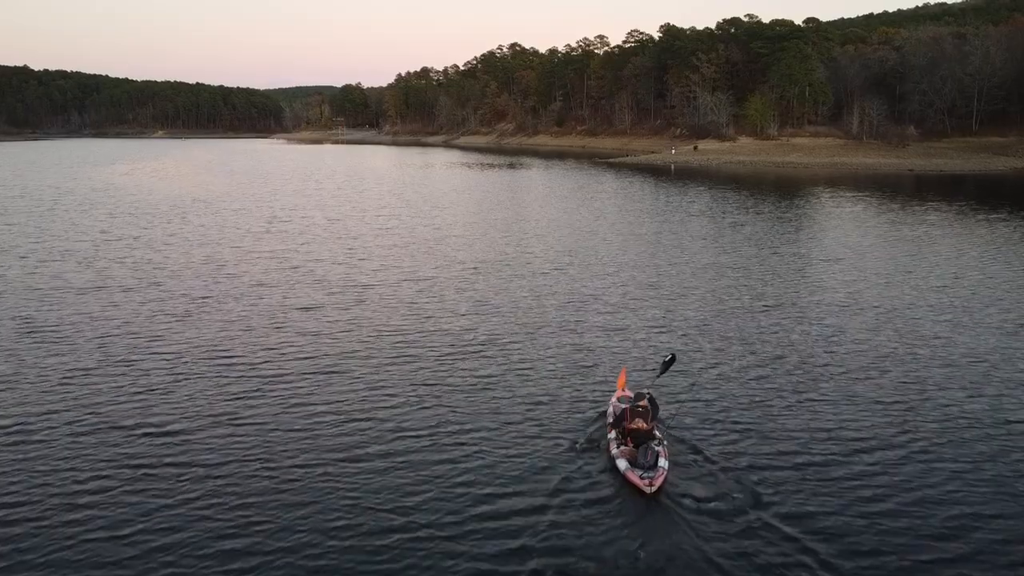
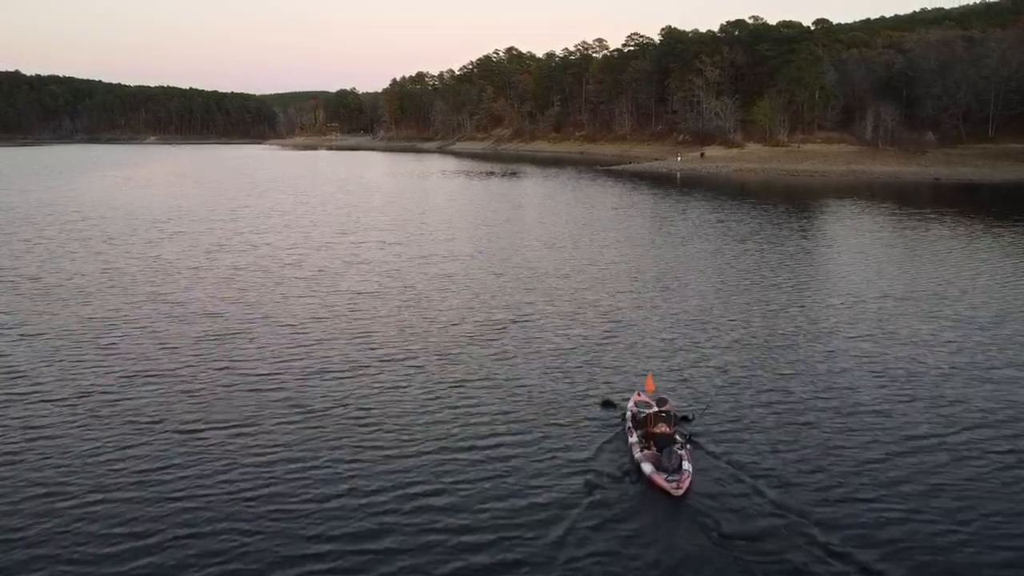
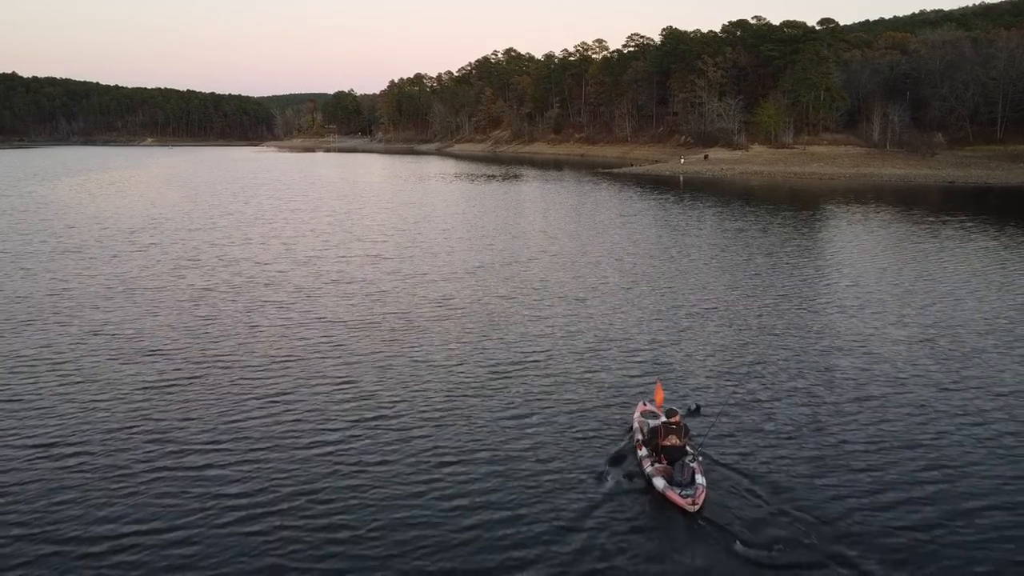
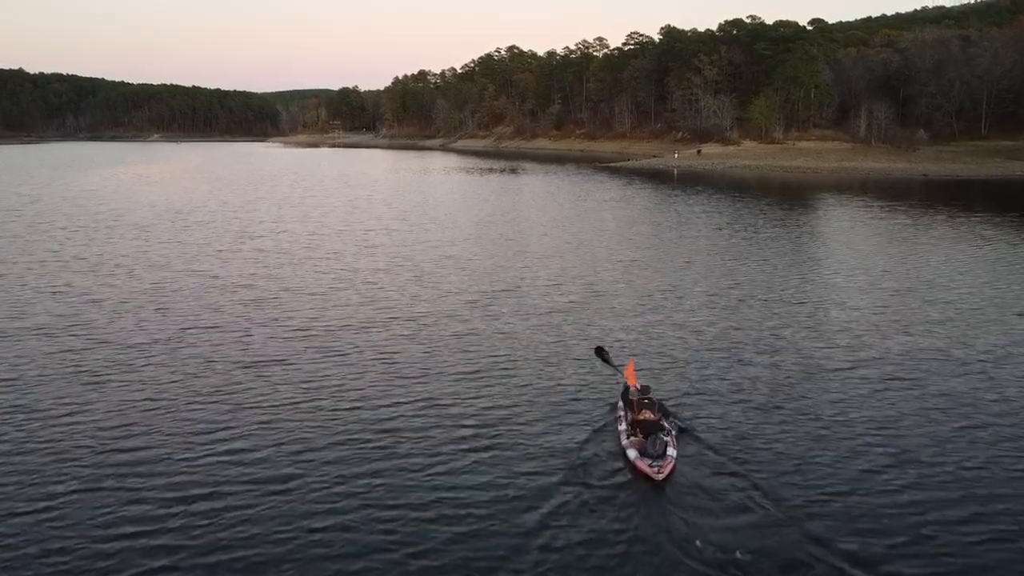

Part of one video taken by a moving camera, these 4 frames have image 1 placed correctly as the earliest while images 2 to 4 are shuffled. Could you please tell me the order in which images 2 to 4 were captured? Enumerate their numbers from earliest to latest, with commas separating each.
4, 2, 3
